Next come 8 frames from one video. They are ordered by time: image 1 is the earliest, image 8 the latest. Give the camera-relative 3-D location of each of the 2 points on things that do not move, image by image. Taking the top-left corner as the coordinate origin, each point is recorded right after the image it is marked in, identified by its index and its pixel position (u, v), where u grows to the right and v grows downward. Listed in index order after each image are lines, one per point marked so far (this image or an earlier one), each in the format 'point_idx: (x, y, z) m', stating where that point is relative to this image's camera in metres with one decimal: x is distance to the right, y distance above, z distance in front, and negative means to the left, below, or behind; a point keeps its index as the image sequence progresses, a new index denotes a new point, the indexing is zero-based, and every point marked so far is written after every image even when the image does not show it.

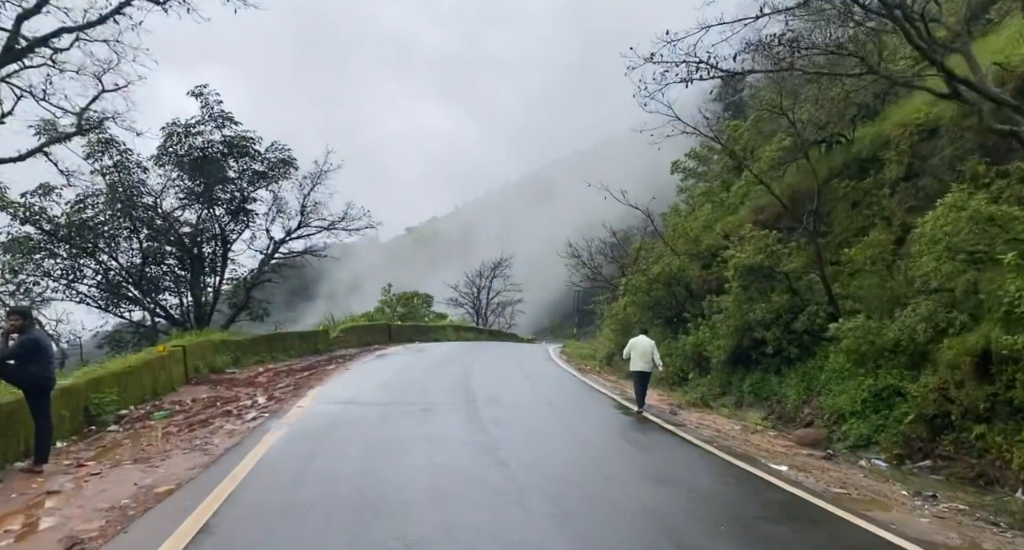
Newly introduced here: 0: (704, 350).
0: (+5.0, -2.0, +16.2) m
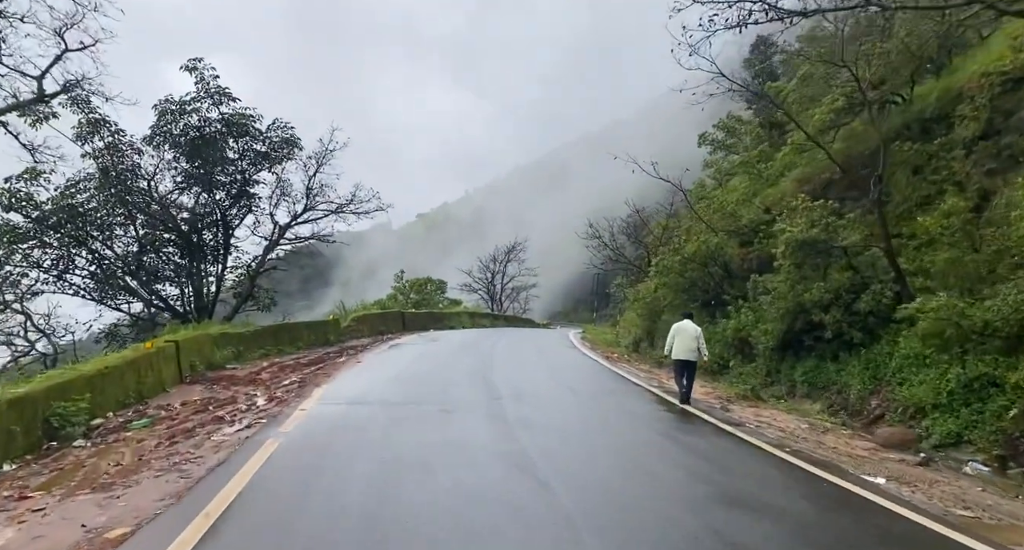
0: (+5.6, -1.4, +14.8) m
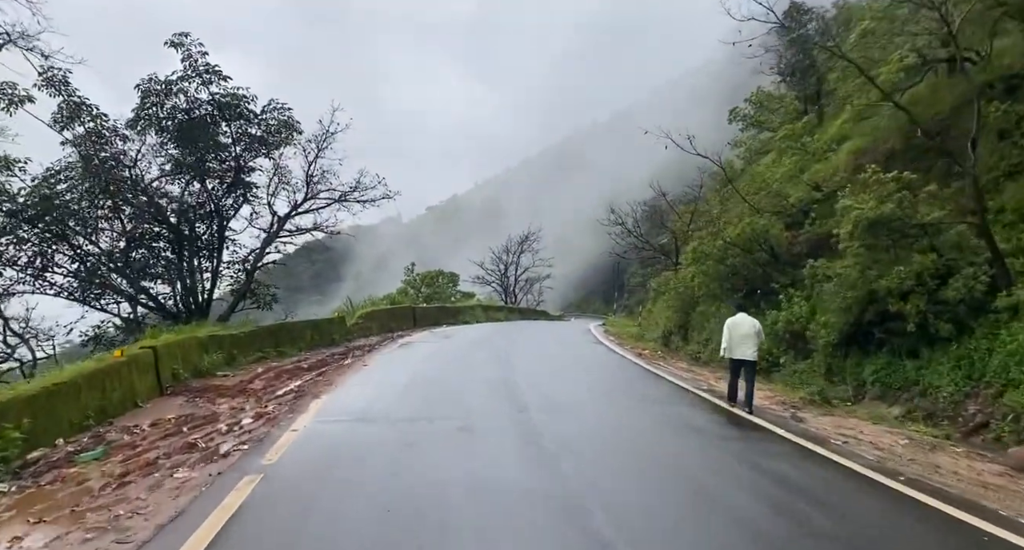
0: (+6.1, -1.1, +13.0) m
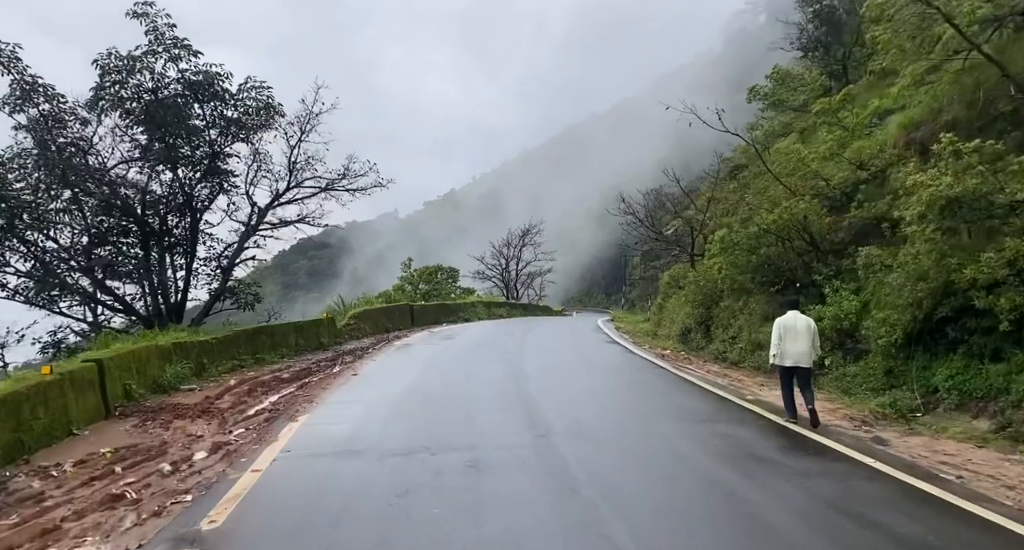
0: (+6.3, -0.9, +11.4) m
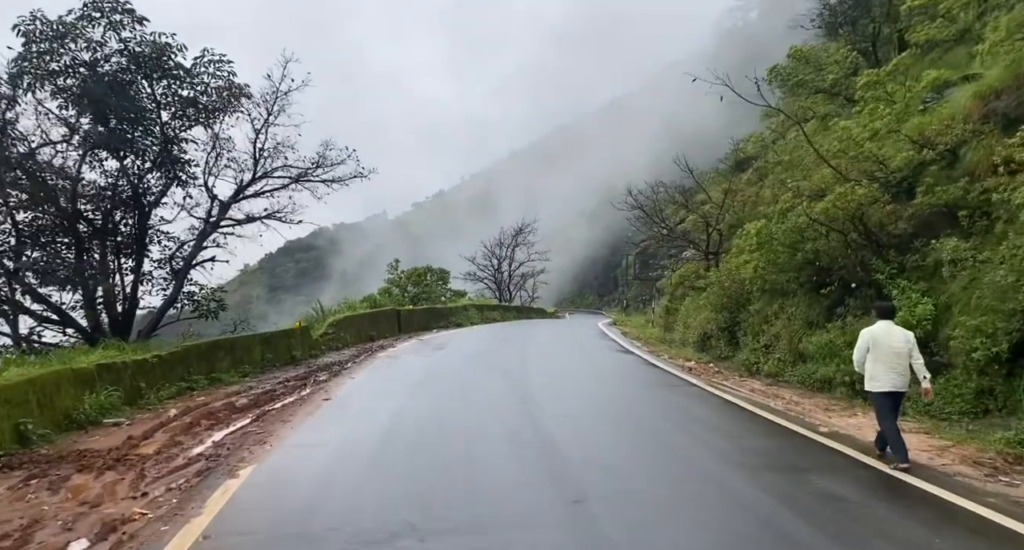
0: (+6.4, -0.9, +9.4) m
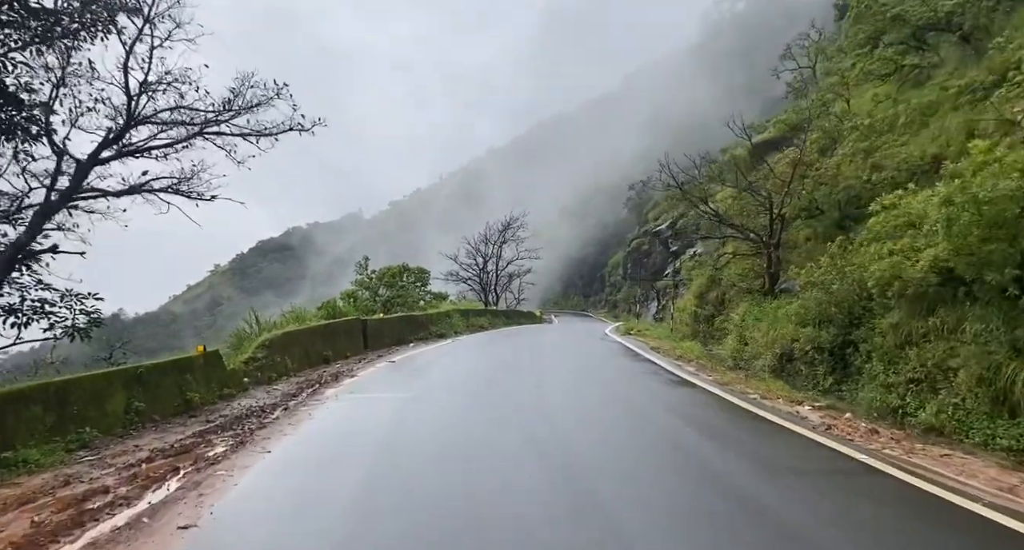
0: (+6.8, -0.9, +4.7) m
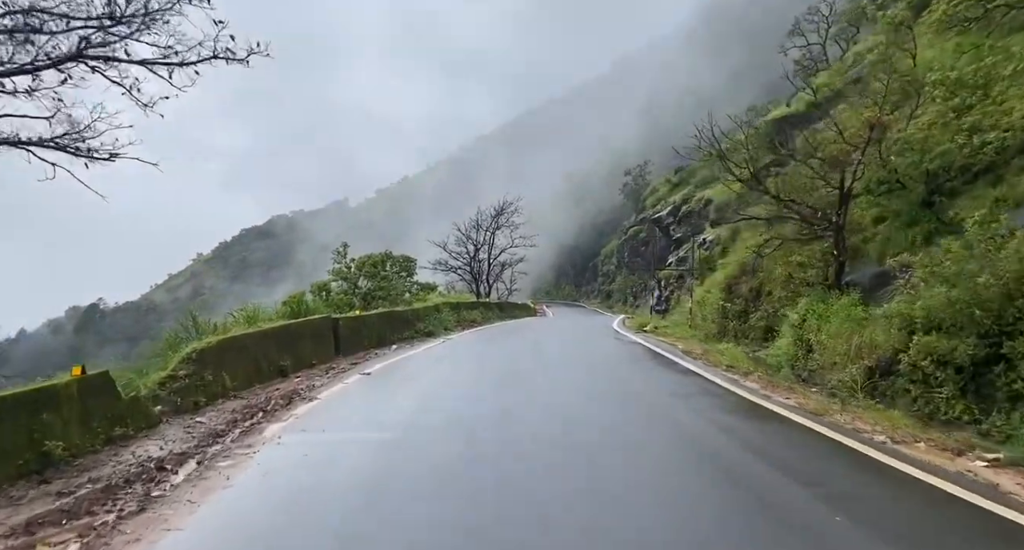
0: (+7.2, -0.8, +1.7) m
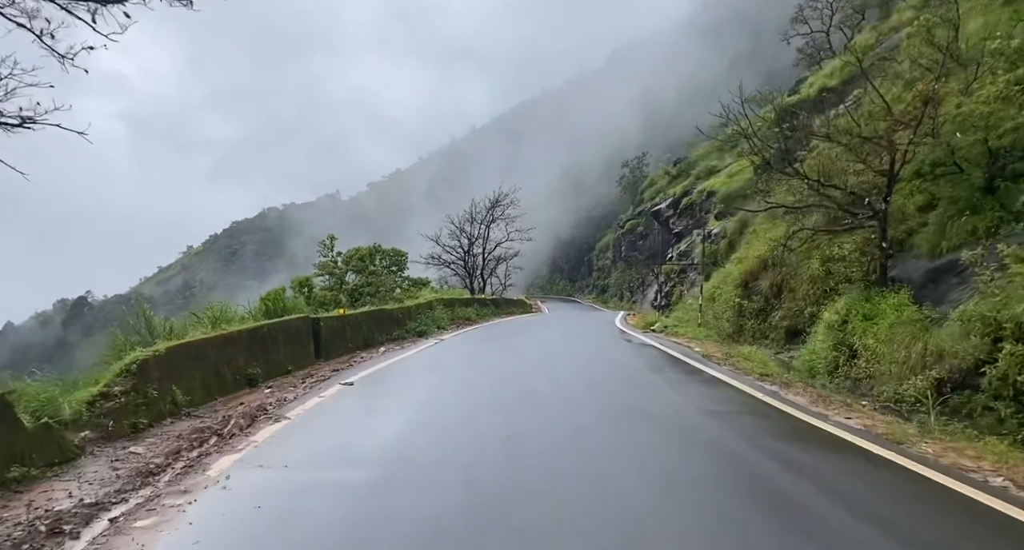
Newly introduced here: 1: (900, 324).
0: (+7.4, -0.8, +0.2) m
1: (+6.0, -0.7, +9.9) m
